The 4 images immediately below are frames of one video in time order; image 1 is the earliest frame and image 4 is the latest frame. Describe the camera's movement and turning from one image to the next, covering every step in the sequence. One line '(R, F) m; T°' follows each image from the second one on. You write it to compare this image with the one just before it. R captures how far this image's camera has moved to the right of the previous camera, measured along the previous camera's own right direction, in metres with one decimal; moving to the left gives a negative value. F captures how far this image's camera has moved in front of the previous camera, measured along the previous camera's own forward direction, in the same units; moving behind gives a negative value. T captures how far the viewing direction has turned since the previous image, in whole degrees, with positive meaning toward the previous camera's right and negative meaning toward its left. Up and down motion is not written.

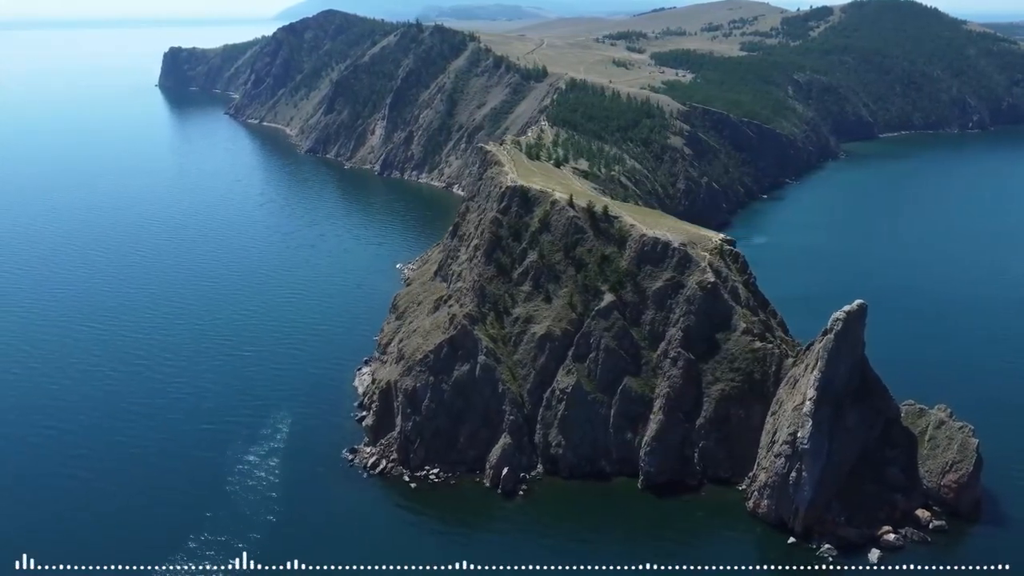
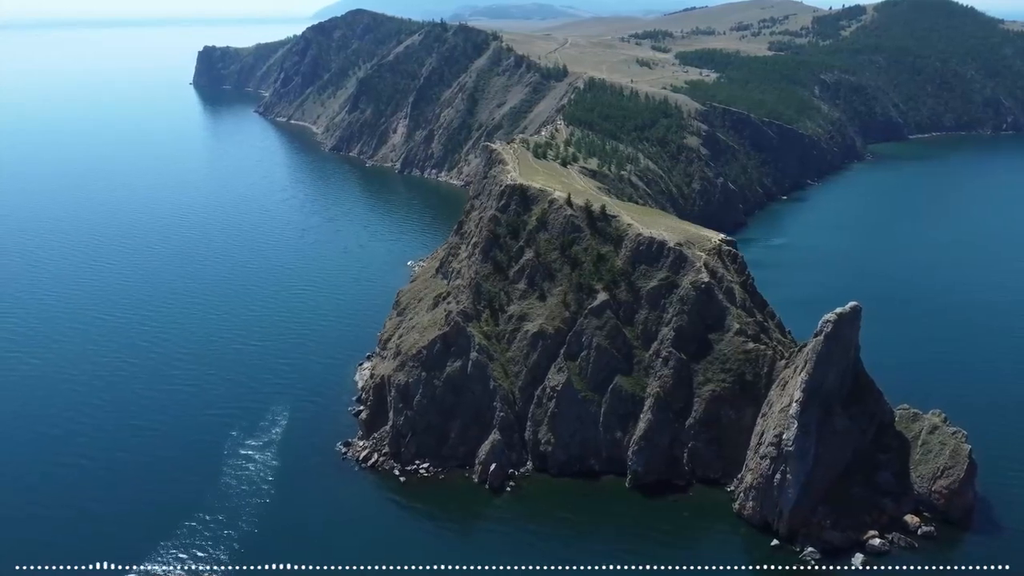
(+4.4, -0.5) m; -3°
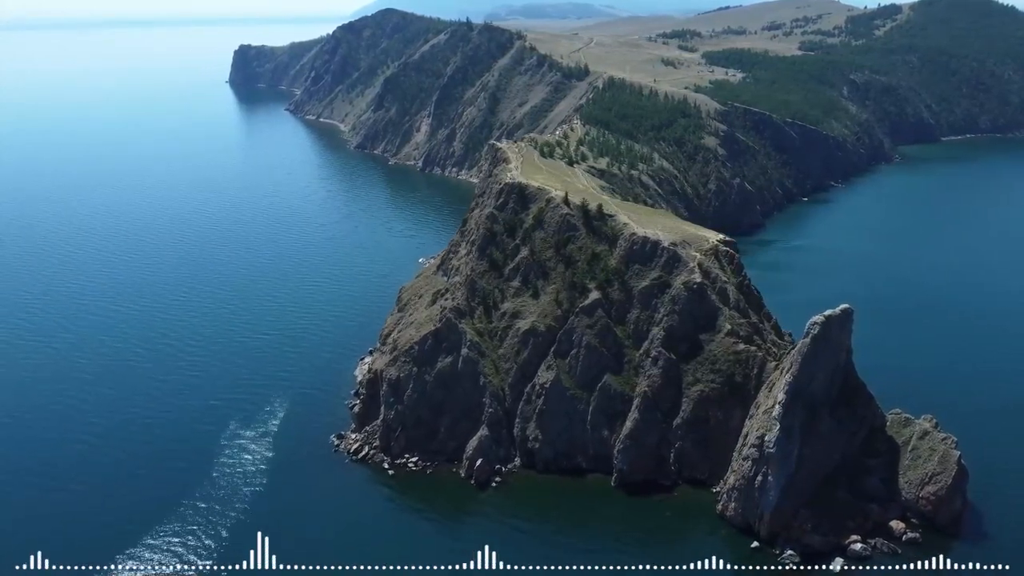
(+4.9, -0.5) m; -3°
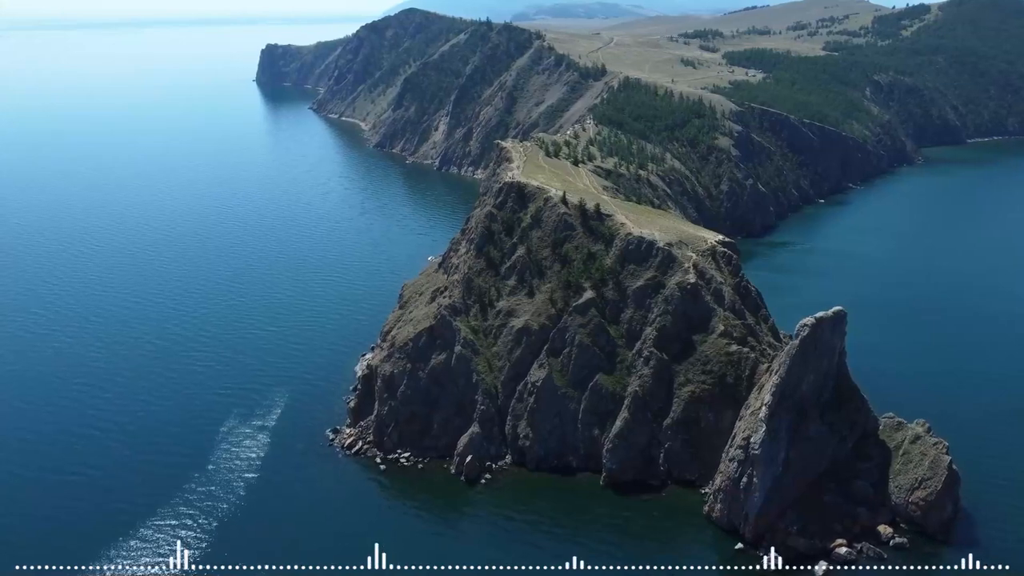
(+3.7, -0.3) m; -2°
